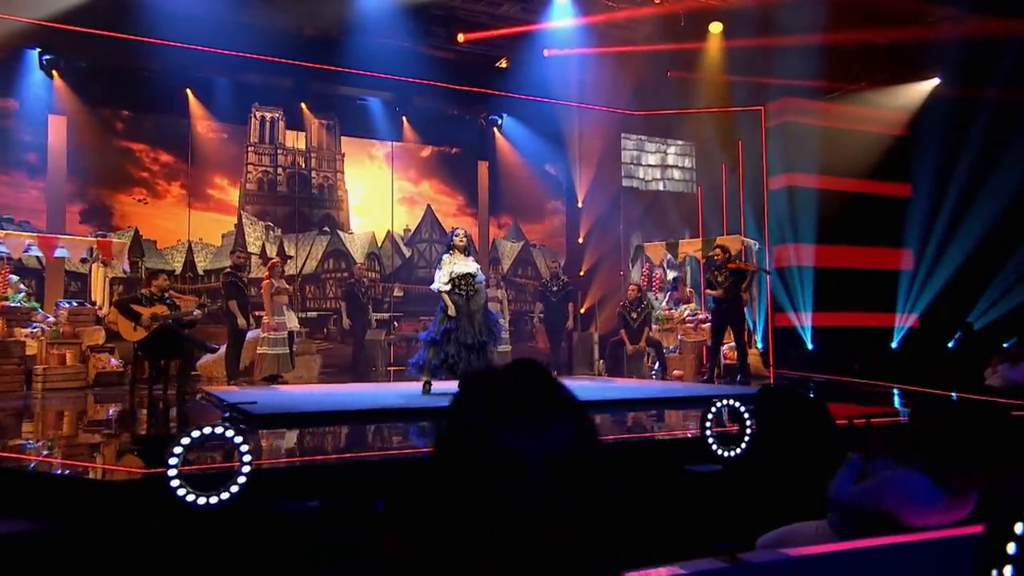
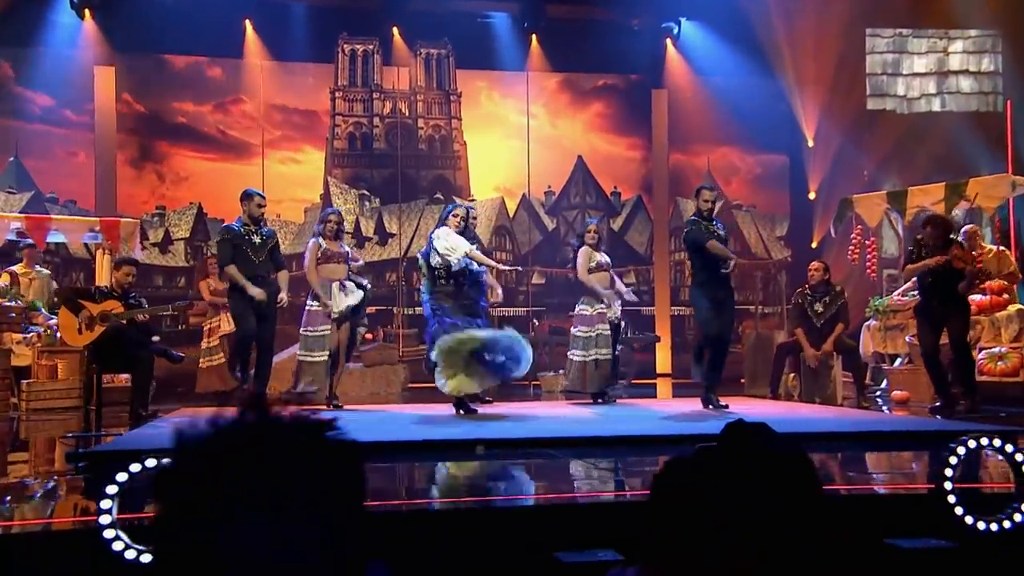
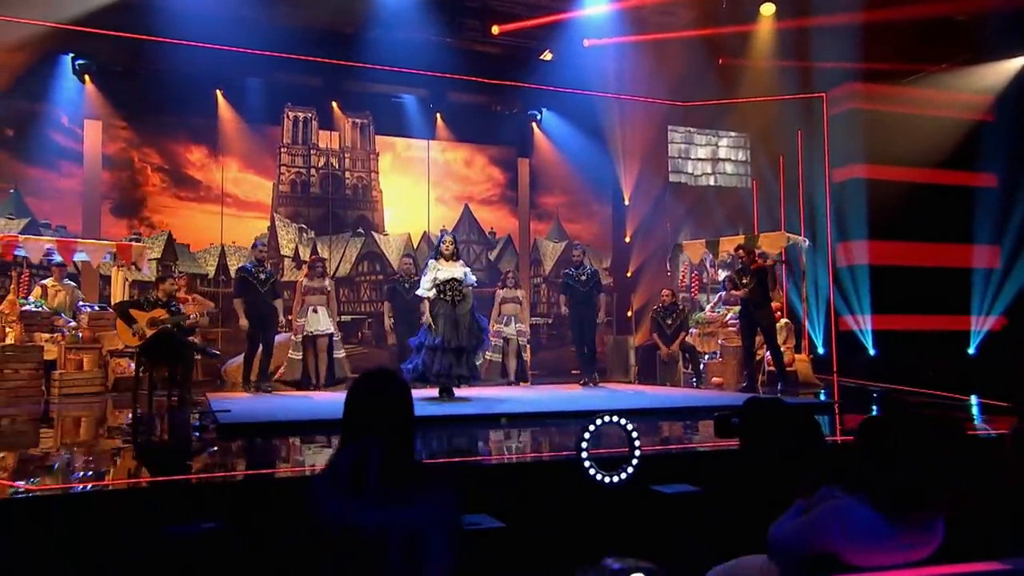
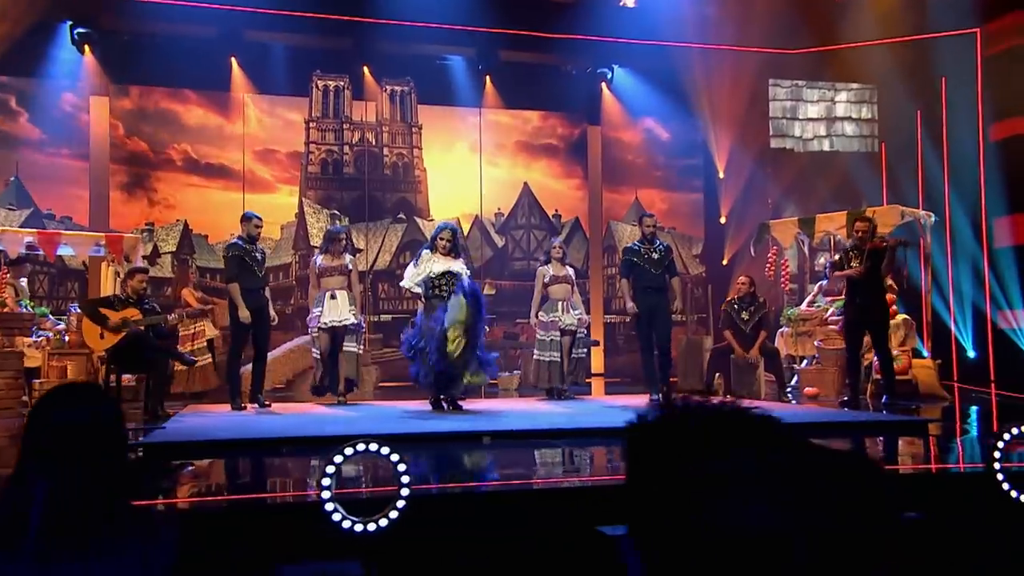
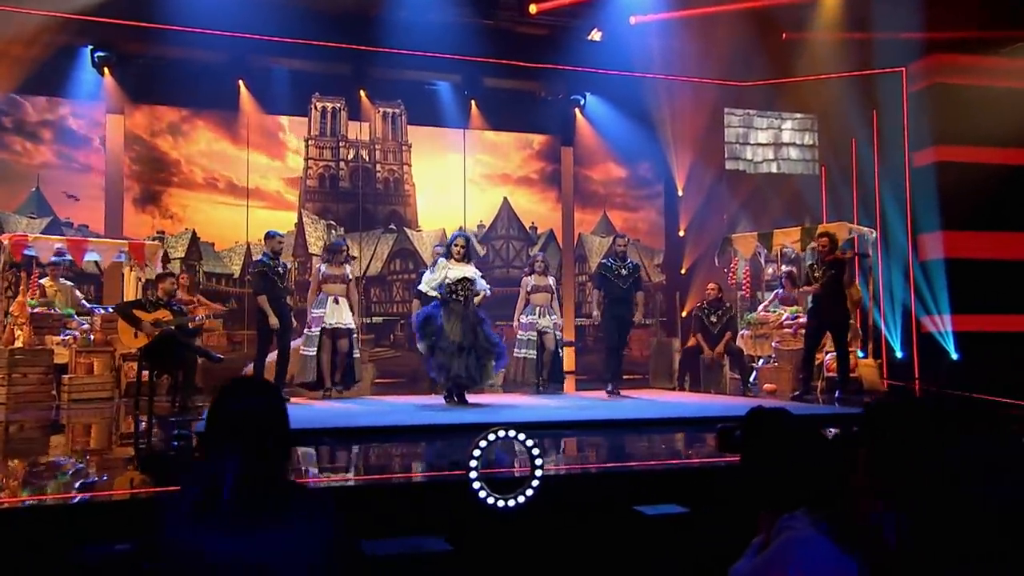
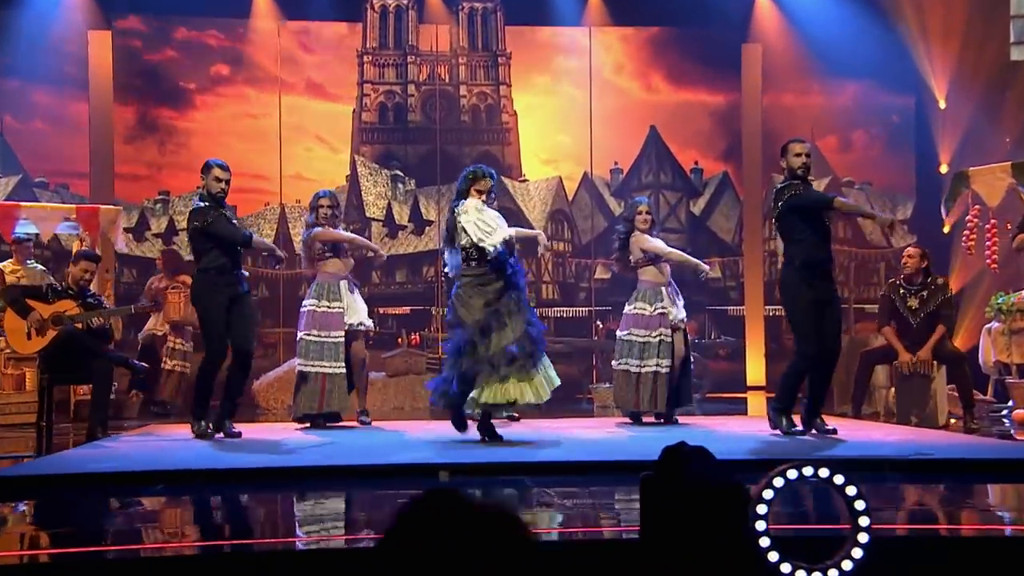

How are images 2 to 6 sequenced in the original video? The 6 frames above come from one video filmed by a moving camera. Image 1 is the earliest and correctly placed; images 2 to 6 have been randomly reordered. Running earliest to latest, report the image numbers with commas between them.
3, 5, 4, 2, 6
